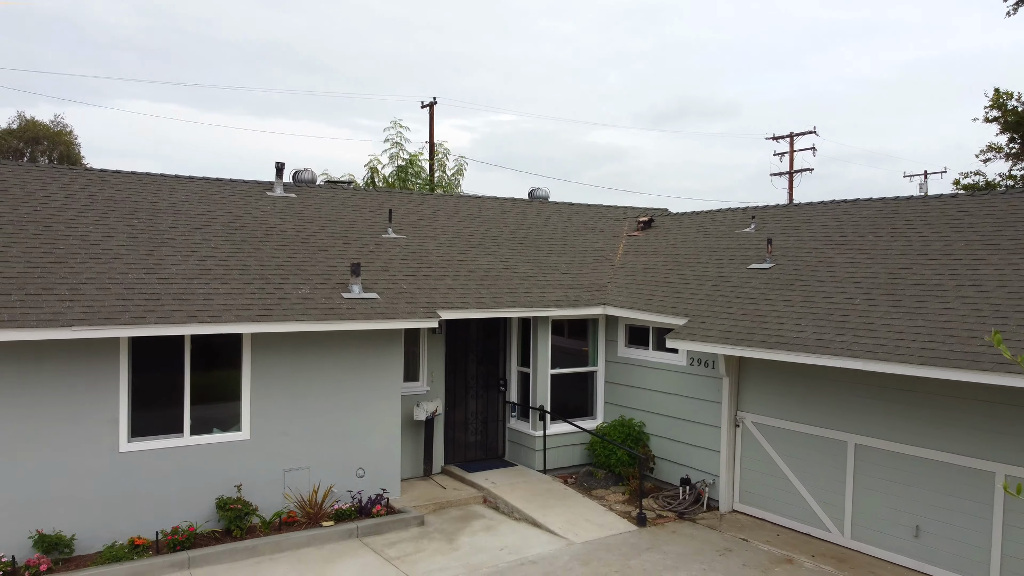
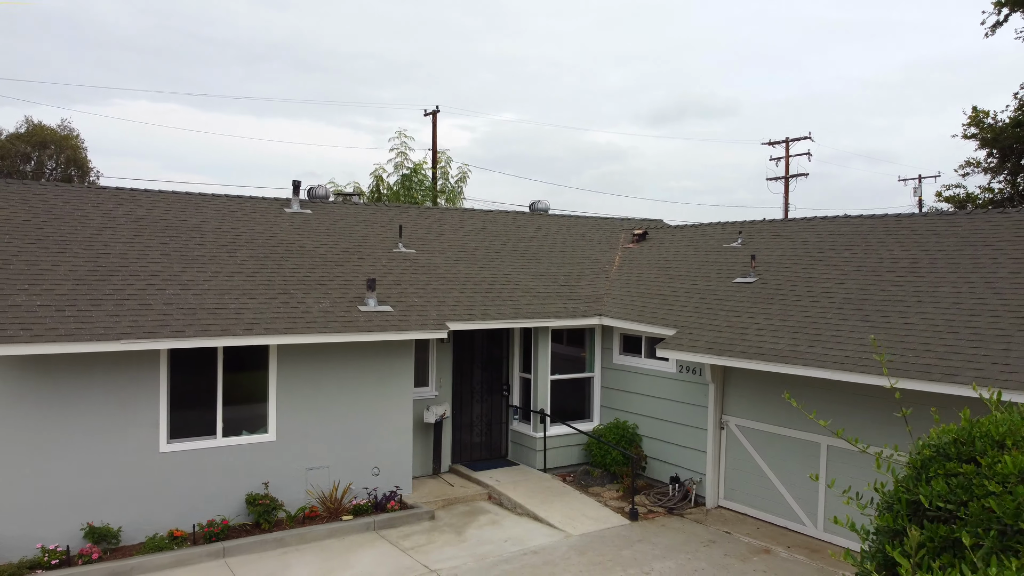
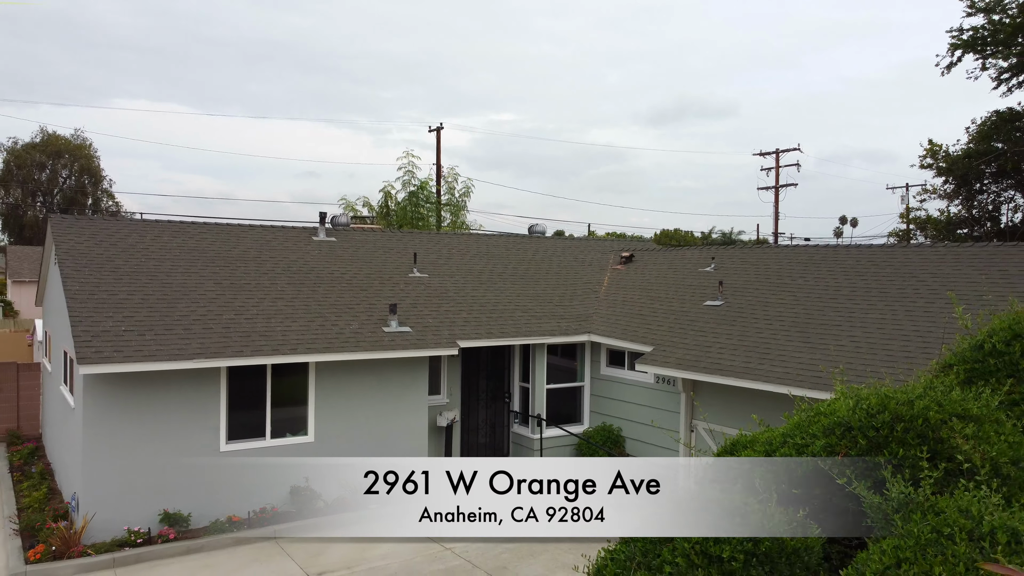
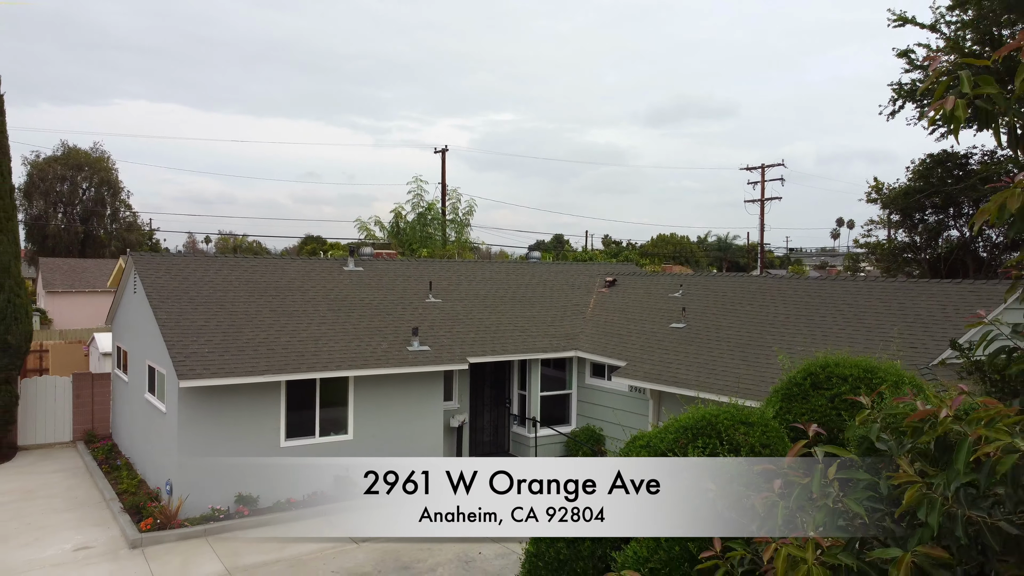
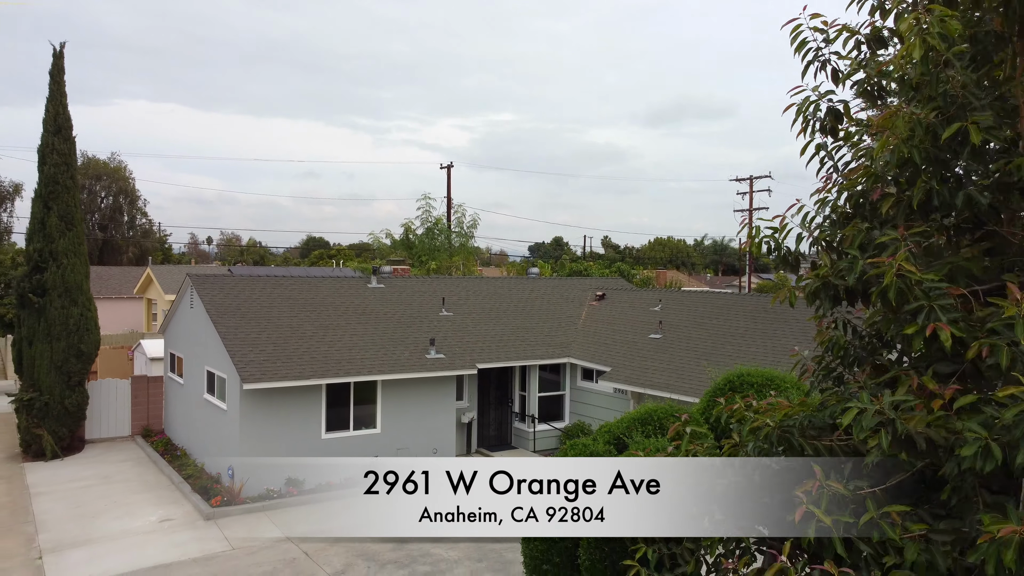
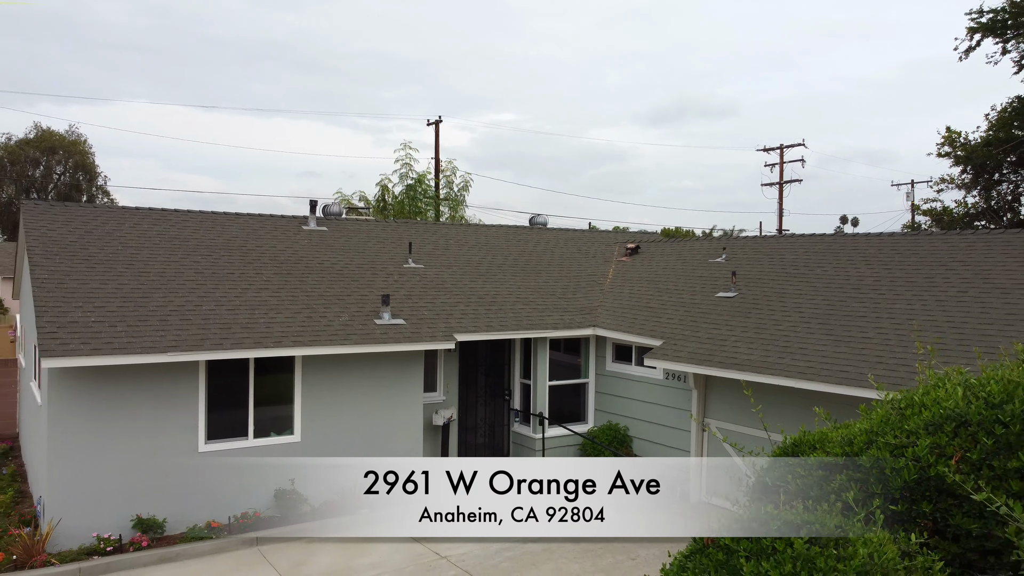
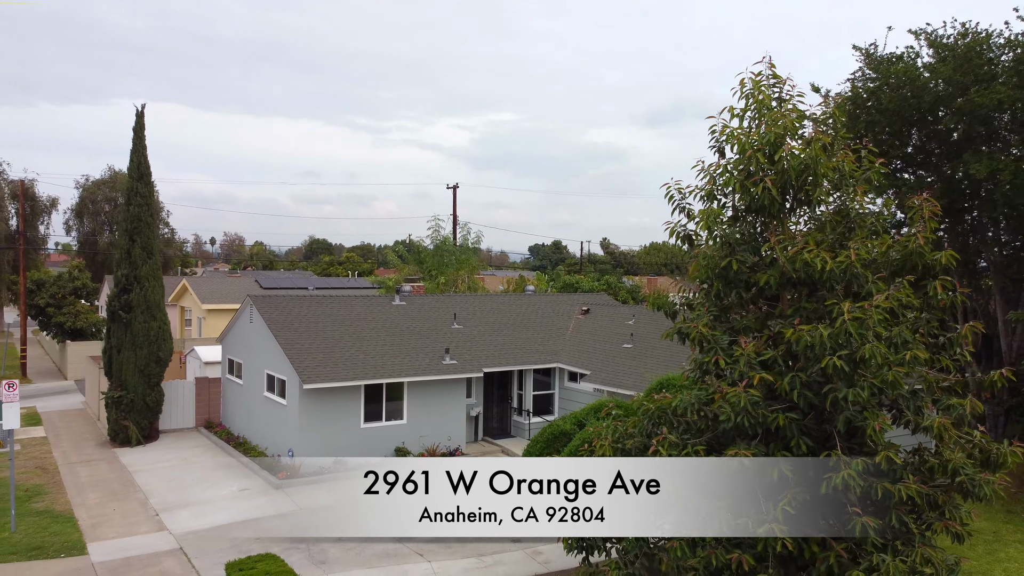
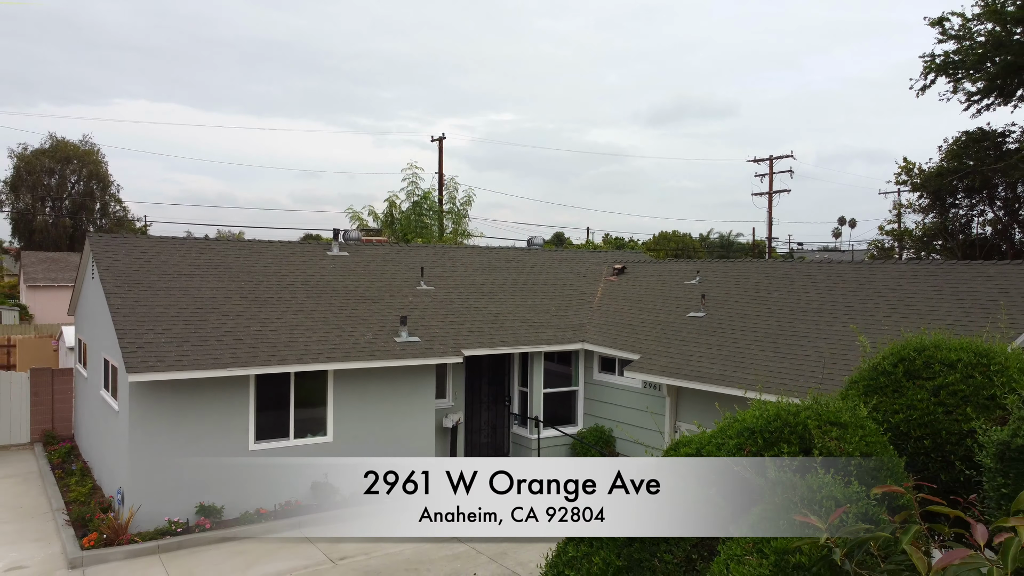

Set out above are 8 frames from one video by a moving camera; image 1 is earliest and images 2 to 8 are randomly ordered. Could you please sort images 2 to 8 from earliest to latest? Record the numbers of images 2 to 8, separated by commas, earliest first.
2, 6, 3, 8, 4, 5, 7
